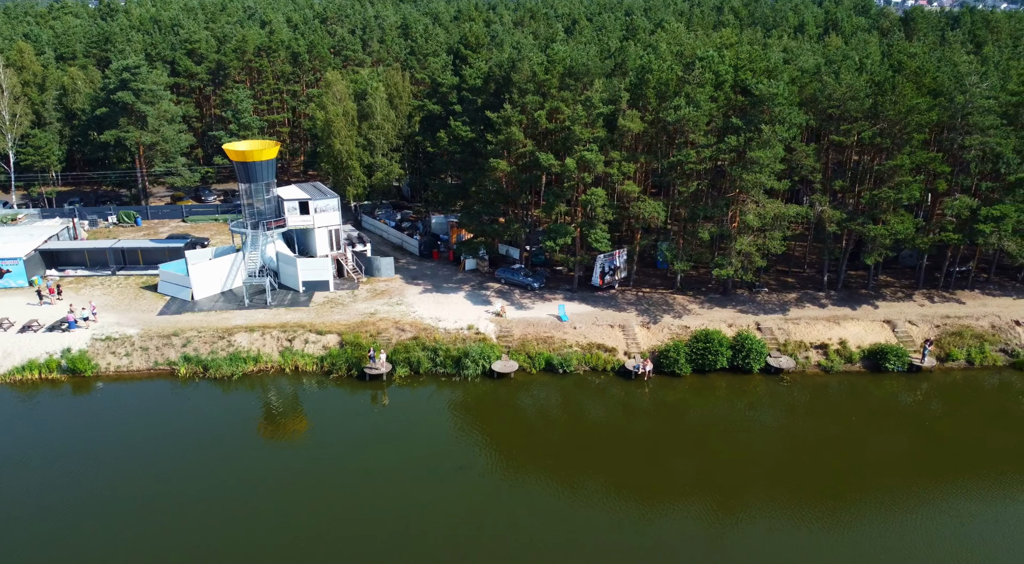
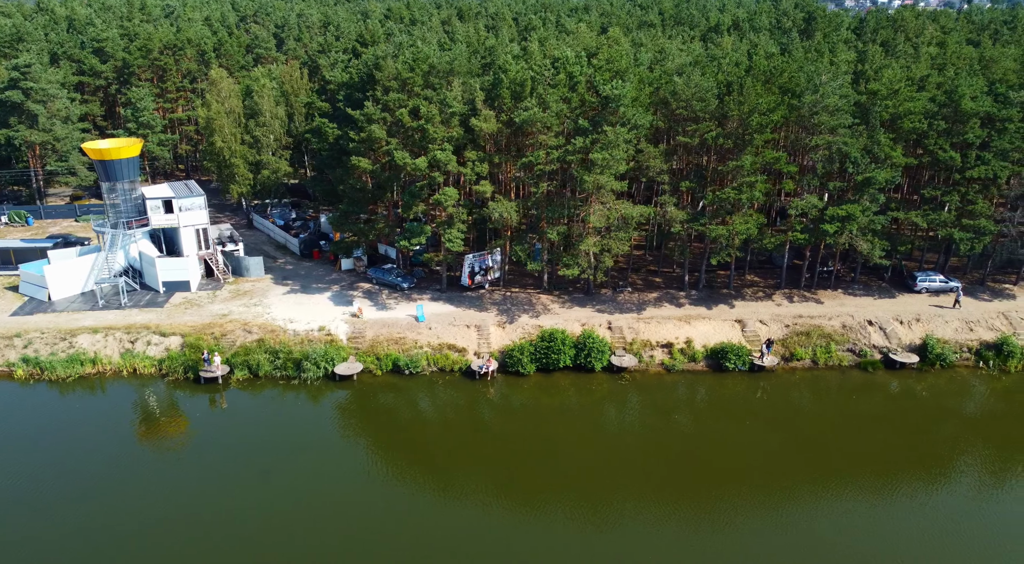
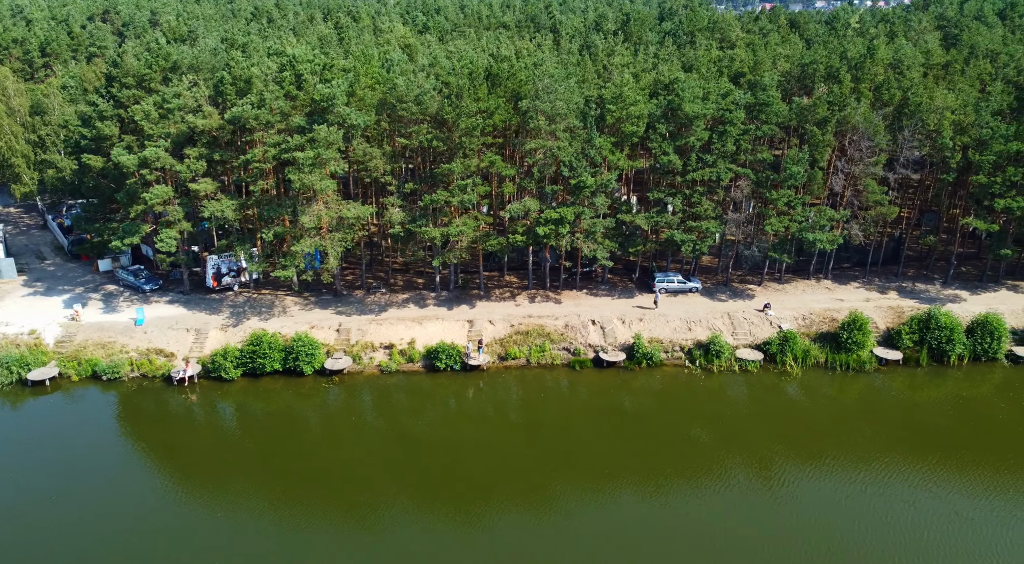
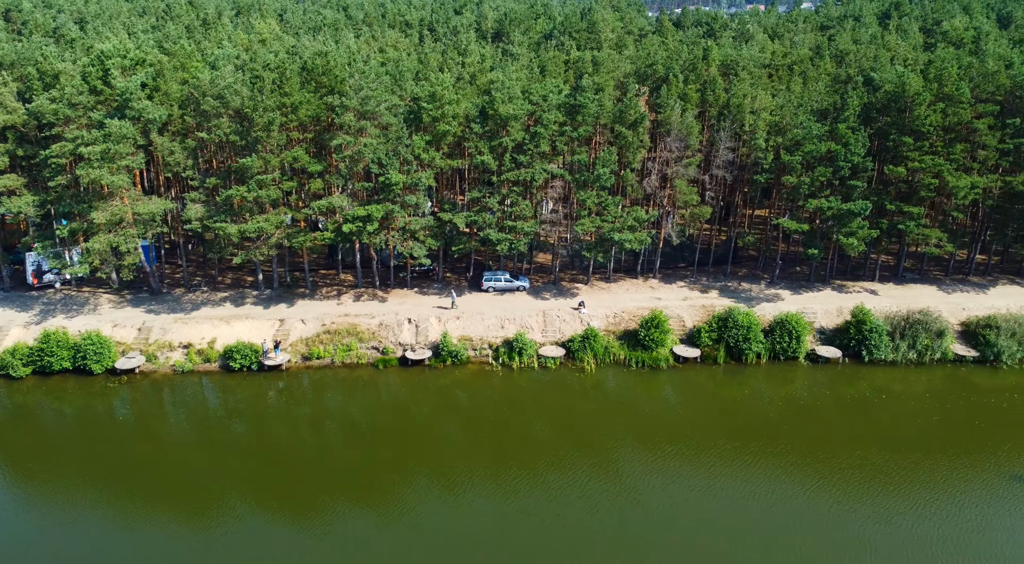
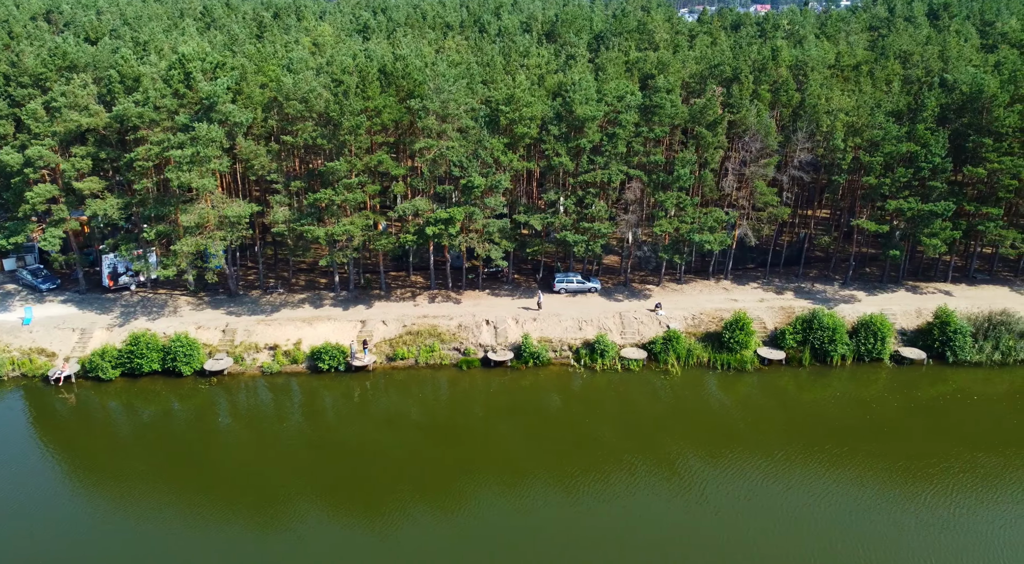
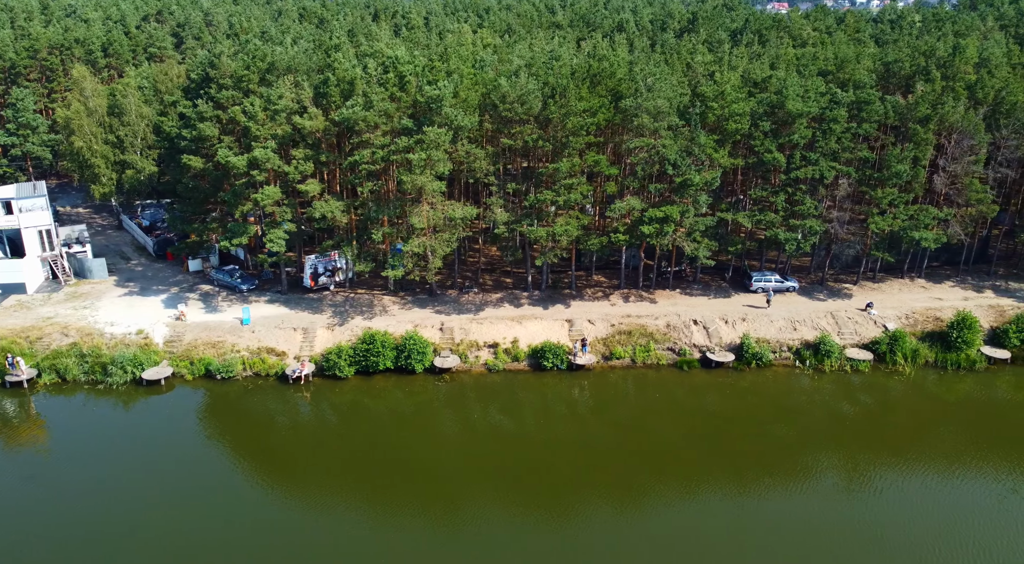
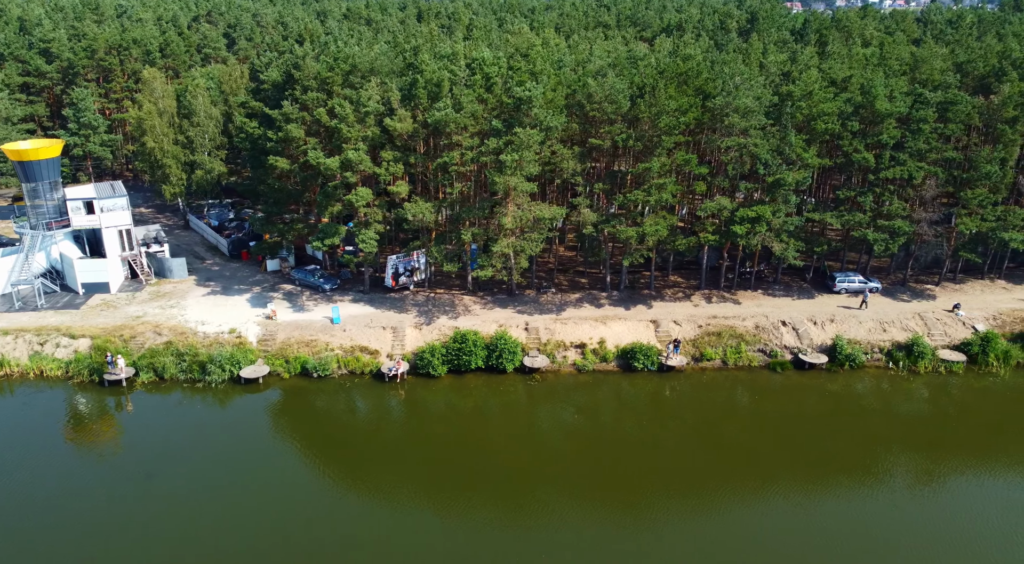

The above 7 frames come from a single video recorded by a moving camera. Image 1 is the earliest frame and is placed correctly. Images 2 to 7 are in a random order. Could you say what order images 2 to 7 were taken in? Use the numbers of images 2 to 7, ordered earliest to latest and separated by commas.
2, 7, 6, 3, 5, 4
